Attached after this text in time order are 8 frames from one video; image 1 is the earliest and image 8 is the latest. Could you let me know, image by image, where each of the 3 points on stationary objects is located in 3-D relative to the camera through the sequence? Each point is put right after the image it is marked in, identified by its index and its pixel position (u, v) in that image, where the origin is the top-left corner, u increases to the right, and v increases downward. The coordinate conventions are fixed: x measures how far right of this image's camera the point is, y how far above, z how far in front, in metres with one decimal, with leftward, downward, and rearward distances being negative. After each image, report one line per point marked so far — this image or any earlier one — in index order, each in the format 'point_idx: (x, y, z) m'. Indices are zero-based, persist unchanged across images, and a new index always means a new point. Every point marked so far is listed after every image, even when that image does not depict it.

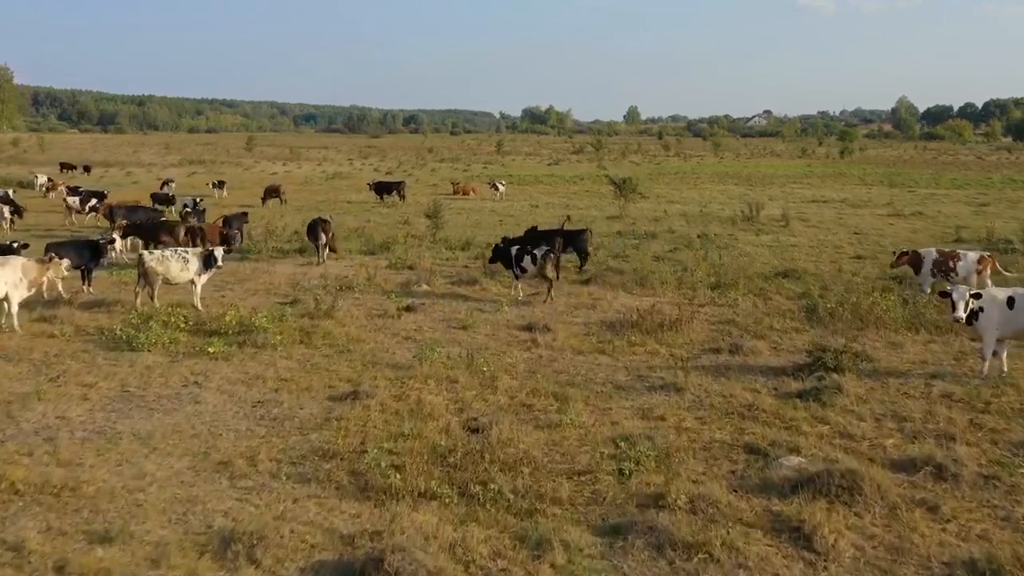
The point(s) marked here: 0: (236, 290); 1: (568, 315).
0: (-5.1, -0.1, +13.7) m
1: (+0.9, -0.4, +12.2) m
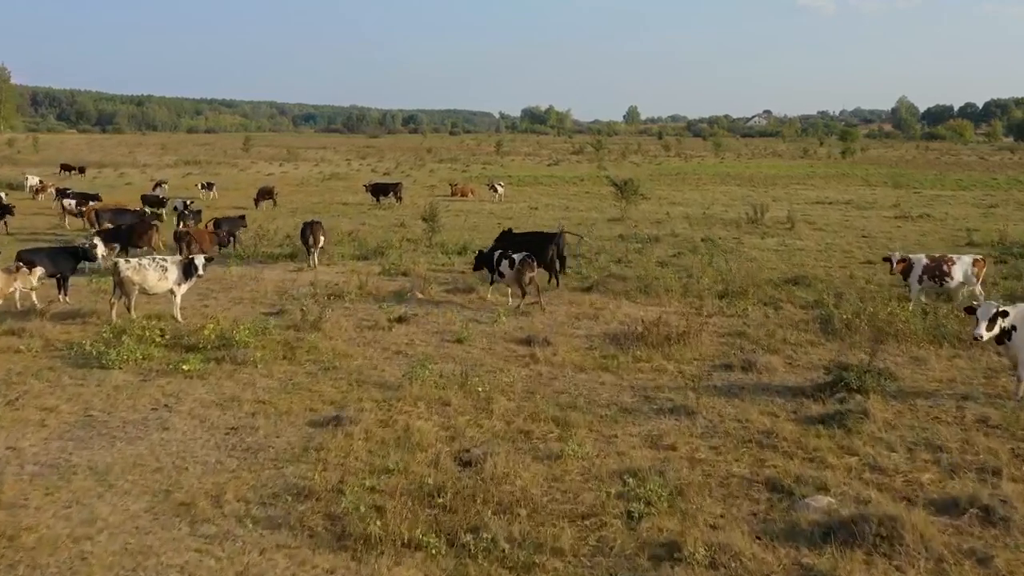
0: (-5.1, -0.2, +13.1) m
1: (+0.9, -0.6, +11.6) m
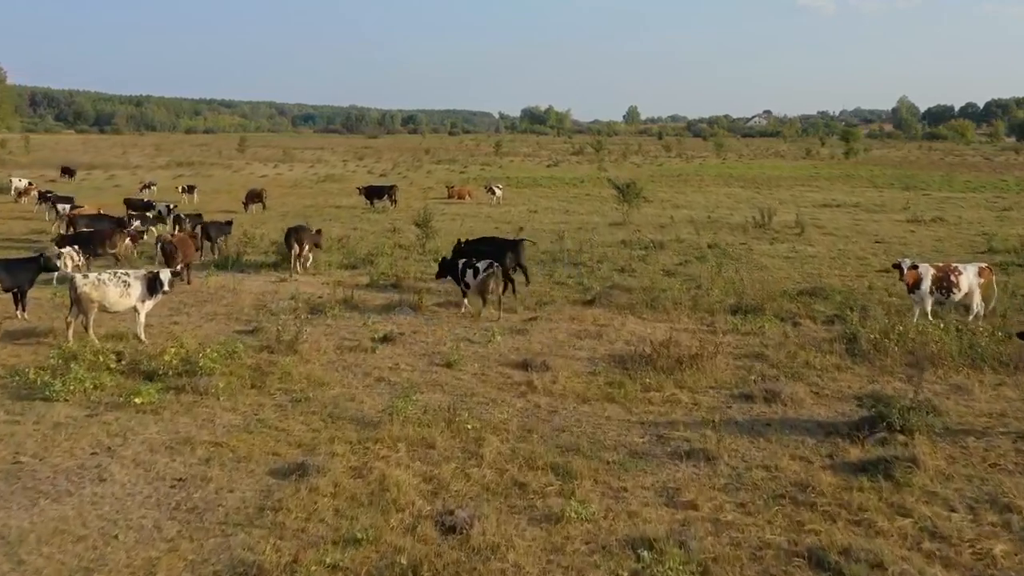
0: (-5.2, -0.5, +12.1) m
1: (+0.8, -0.8, +10.6) m
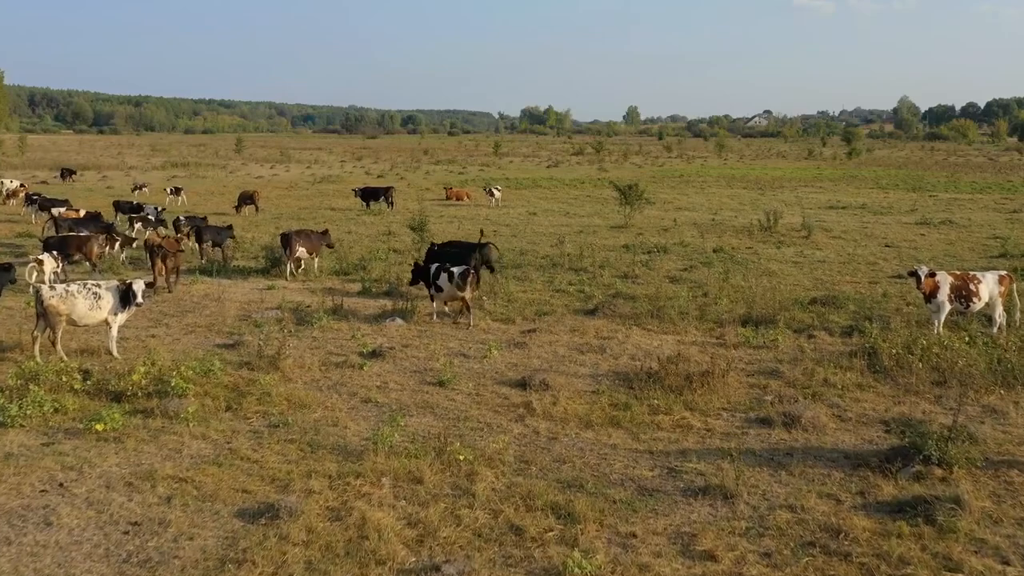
0: (-5.2, -0.6, +11.4) m
1: (+0.8, -1.0, +9.9) m
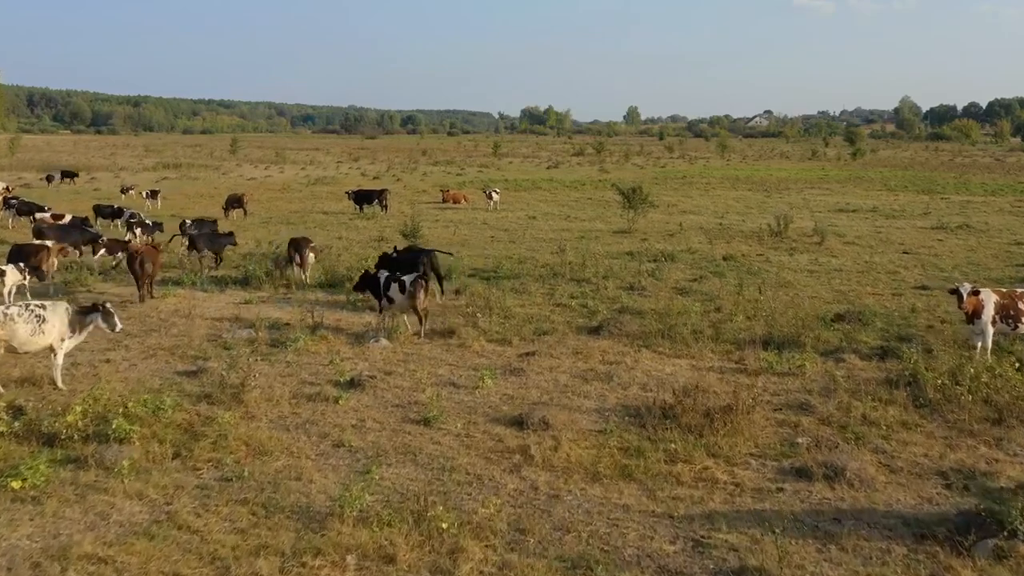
0: (-5.3, -0.9, +10.3) m
1: (+0.7, -1.2, +8.8) m
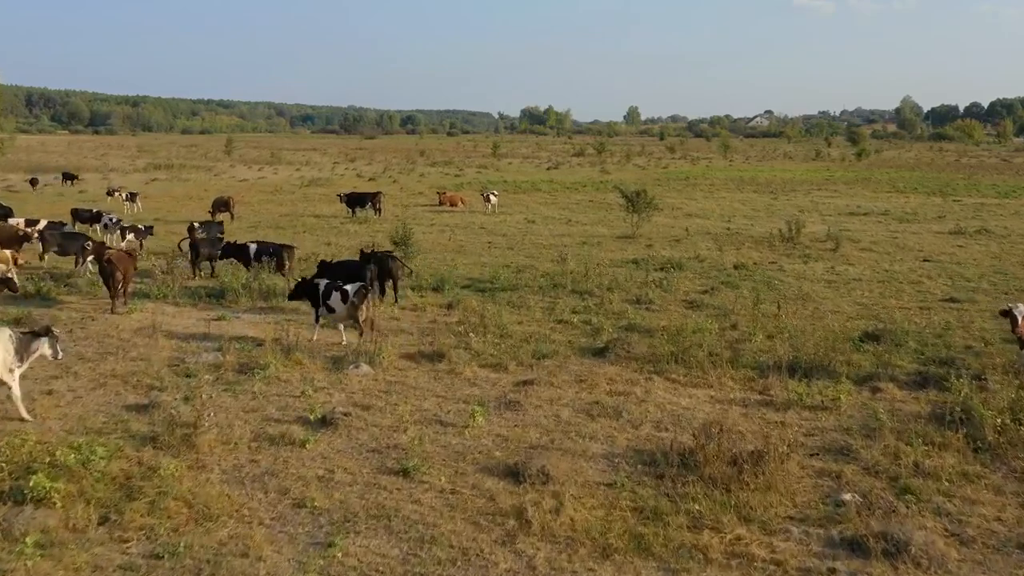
0: (-5.3, -1.1, +9.1) m
1: (+0.7, -1.5, +7.7) m
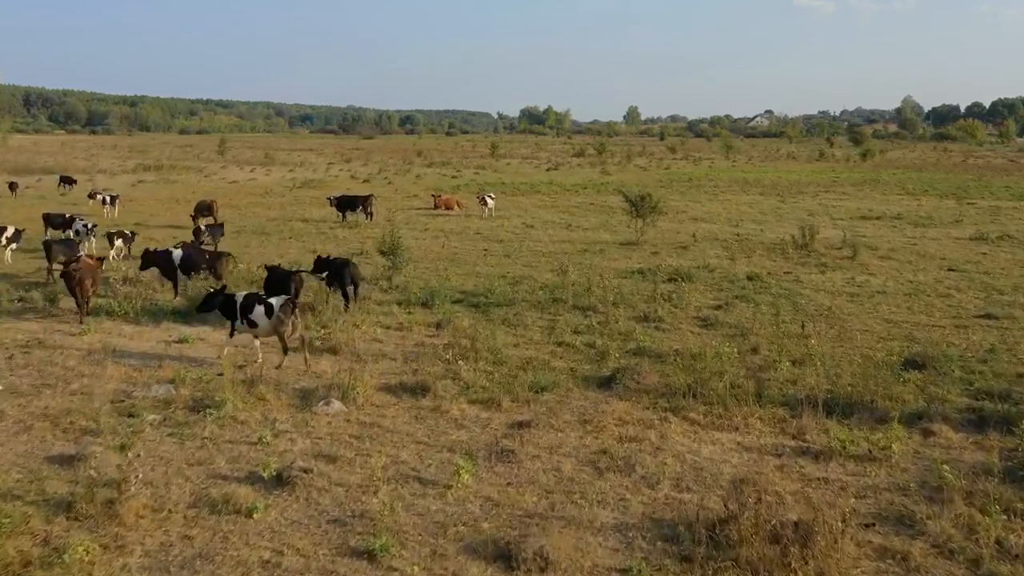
0: (-5.4, -1.4, +7.9) m
1: (+0.6, -1.8, +6.4) m
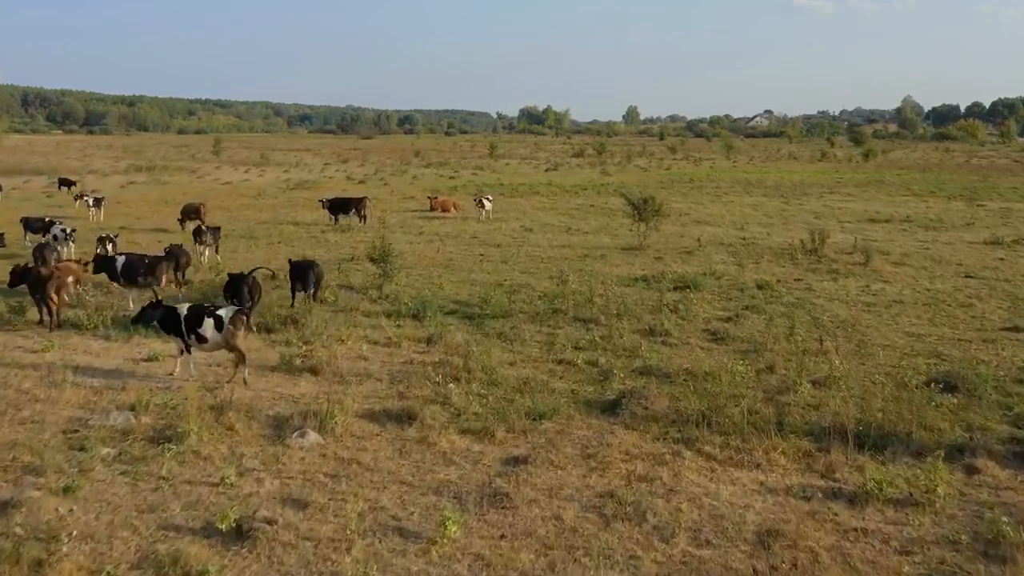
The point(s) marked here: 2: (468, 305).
0: (-5.5, -1.6, +7.0) m
1: (+0.6, -2.0, +5.6) m
2: (-0.8, -0.3, +13.6) m
